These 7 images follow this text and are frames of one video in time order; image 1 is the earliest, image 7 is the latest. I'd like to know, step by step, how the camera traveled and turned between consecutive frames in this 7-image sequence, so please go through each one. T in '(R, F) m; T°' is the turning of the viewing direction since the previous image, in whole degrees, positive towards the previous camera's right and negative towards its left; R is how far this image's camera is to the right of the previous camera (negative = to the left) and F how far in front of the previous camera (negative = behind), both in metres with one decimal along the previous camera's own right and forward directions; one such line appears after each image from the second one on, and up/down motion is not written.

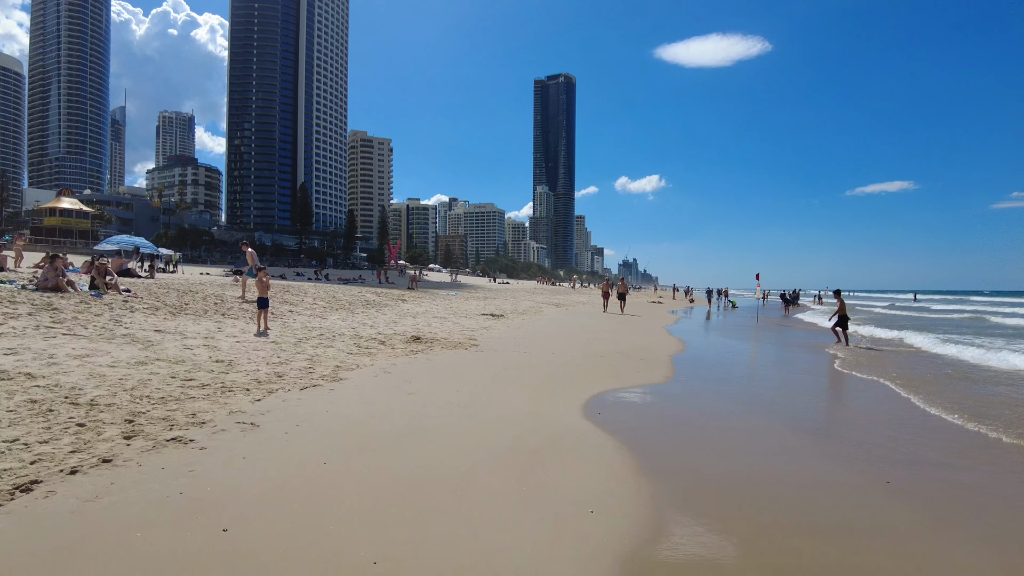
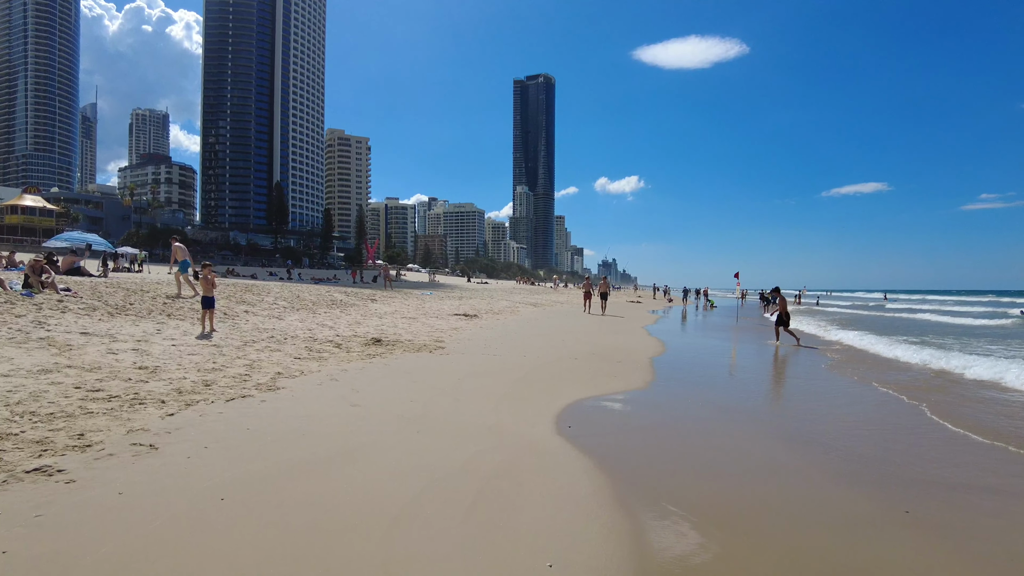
(+0.2, +0.7) m; +2°
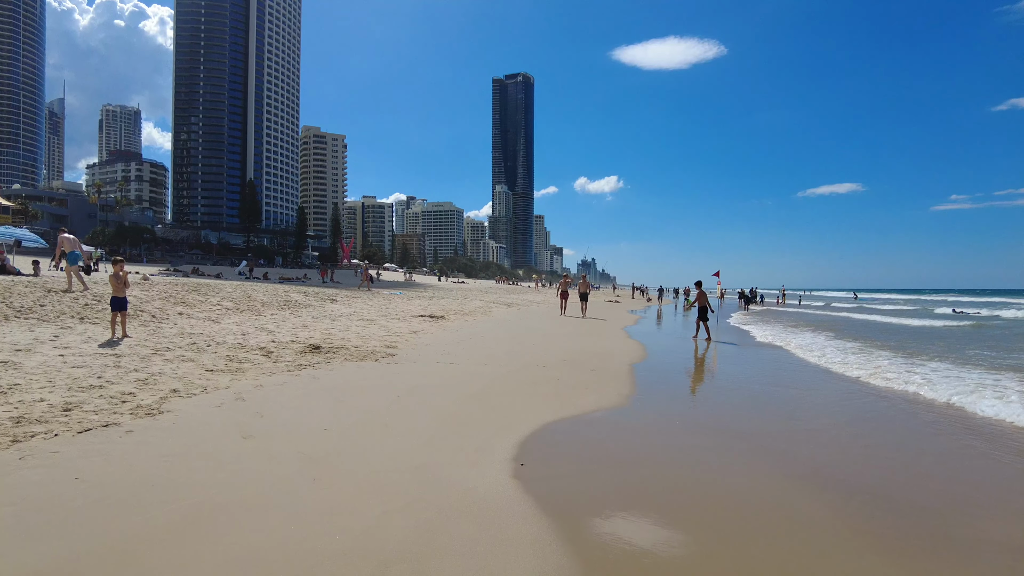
(+0.3, +1.1) m; +2°
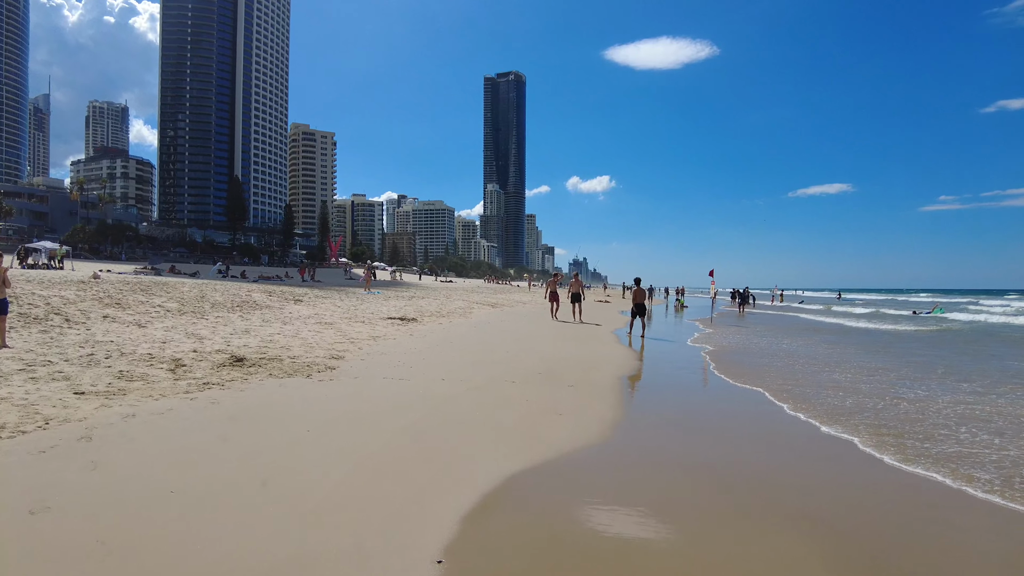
(+0.3, +1.3) m; +1°
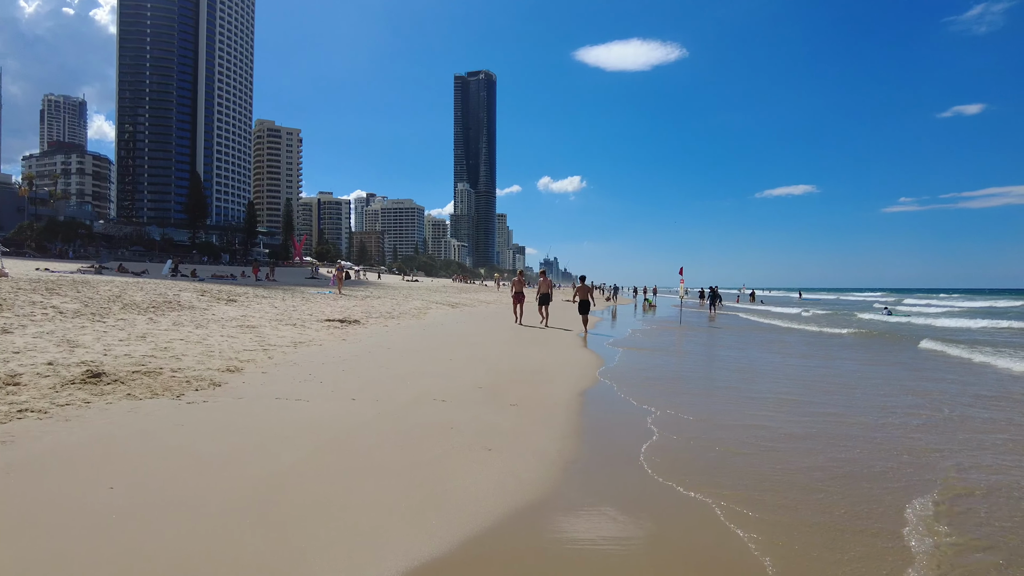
(+0.4, +1.3) m; +3°
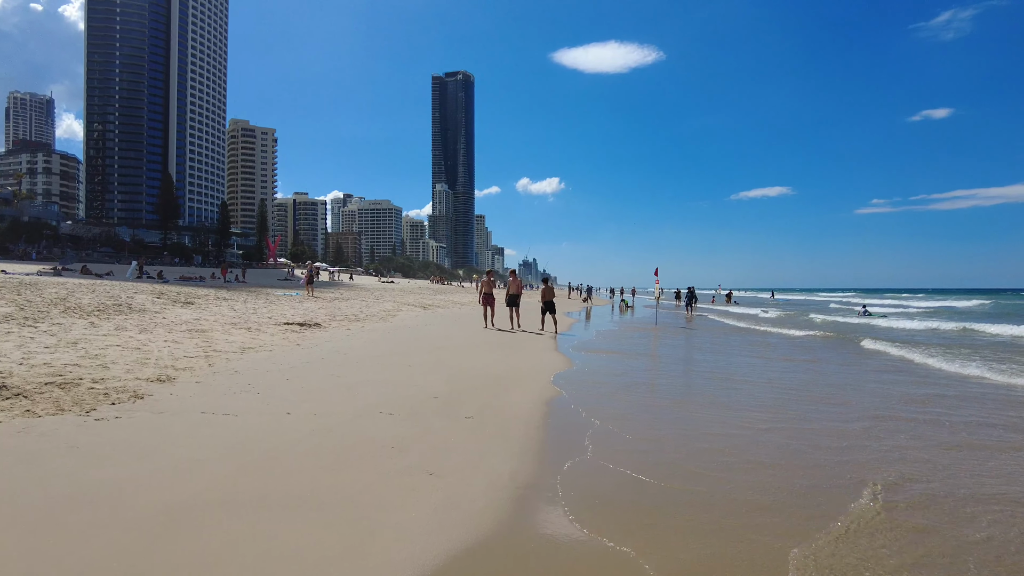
(+0.2, +0.5) m; +2°
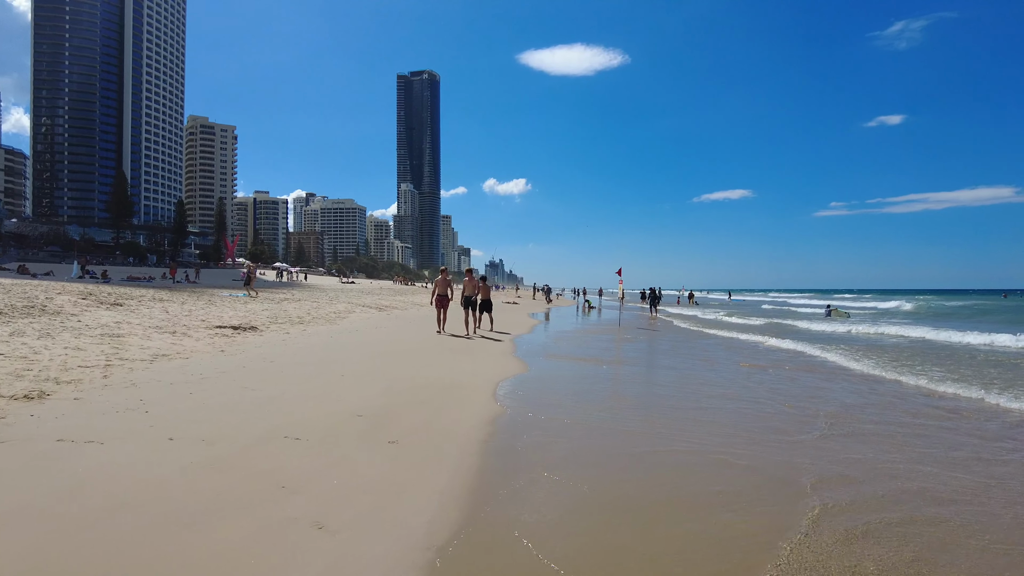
(+0.2, +0.8) m; +3°
